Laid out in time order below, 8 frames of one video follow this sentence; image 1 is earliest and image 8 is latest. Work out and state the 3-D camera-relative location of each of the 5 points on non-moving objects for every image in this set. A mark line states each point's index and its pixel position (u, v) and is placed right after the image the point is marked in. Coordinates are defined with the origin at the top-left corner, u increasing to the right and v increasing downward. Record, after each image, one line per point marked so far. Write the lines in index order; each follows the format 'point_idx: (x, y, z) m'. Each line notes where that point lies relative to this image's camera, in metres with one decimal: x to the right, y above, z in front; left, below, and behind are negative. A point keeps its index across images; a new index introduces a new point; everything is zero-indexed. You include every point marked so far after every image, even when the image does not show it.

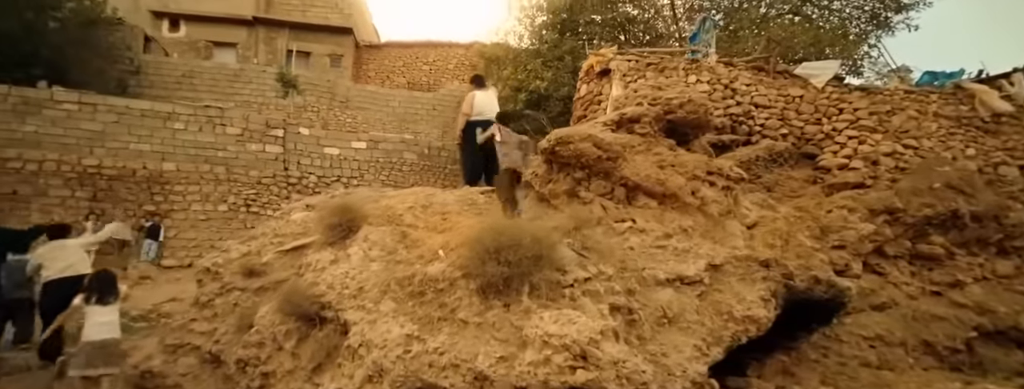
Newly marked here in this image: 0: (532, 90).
0: (+0.3, +2.1, +10.6) m
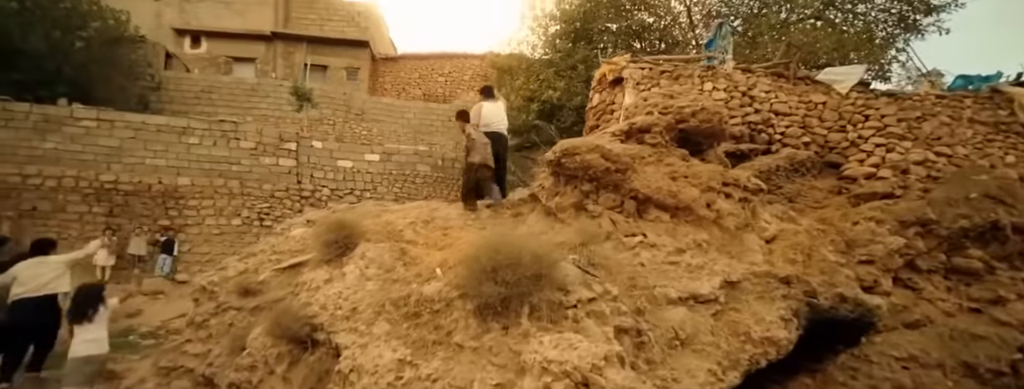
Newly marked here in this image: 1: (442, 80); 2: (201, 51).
0: (+0.6, +1.9, +10.5) m
1: (-2.0, +3.3, +15.3) m
2: (-8.8, +4.1, +14.7) m
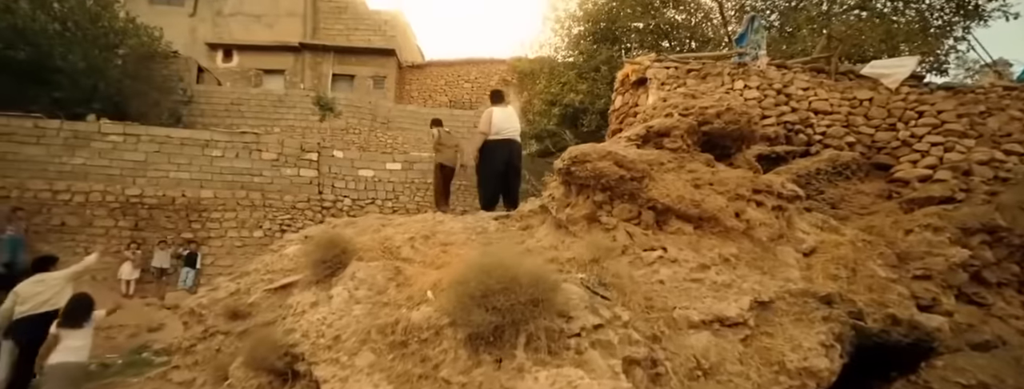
0: (+1.0, +1.8, +10.1) m
1: (-1.3, +3.1, +15.2) m
2: (-8.1, +3.8, +15.0) m
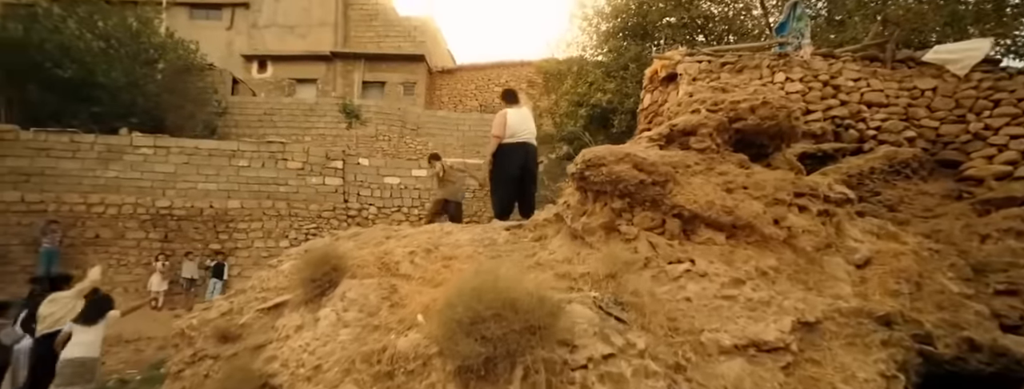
0: (+1.5, +1.7, +9.7) m
1: (-0.4, +3.0, +14.9) m
2: (-7.2, +3.5, +15.2) m
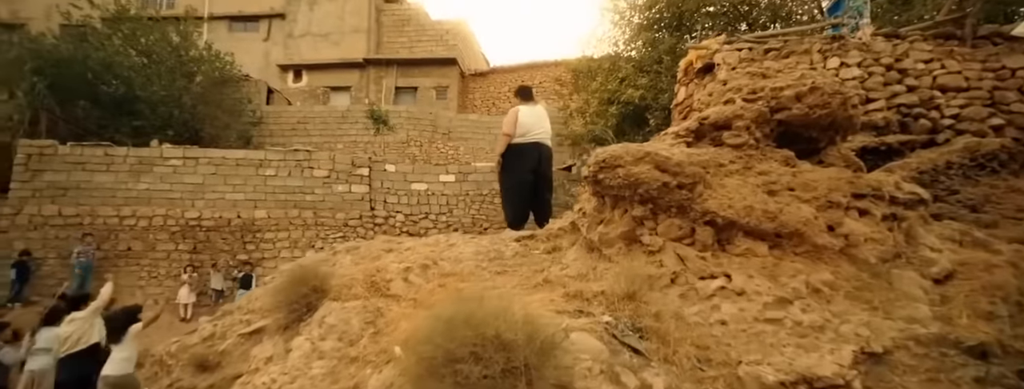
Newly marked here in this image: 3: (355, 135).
0: (+2.0, +1.6, +9.2) m
1: (+0.5, +2.9, +14.5) m
2: (-6.2, +3.3, +15.4) m
3: (-3.7, +1.4, +12.1) m
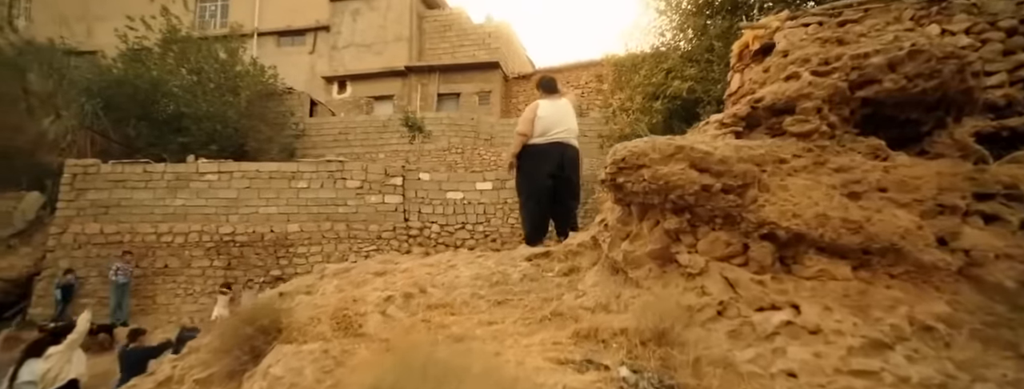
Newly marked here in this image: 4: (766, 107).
0: (+2.6, +1.6, +8.4) m
1: (+1.7, +2.7, +13.9) m
2: (-4.9, +2.9, +15.5) m
3: (-2.7, +1.2, +11.9) m
4: (+1.3, +0.4, +2.7) m
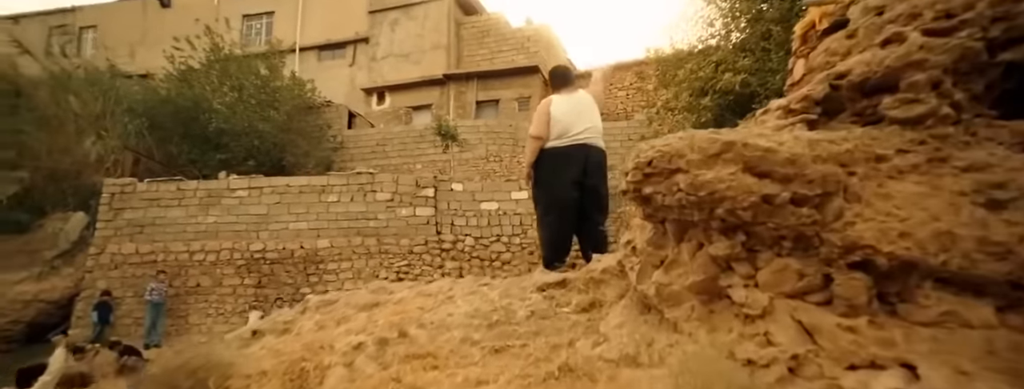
0: (+3.2, +1.5, +7.6) m
1: (+2.7, +2.6, +13.1) m
2: (-3.7, +2.6, +15.4) m
3: (-1.8, +0.9, +11.5) m
4: (+1.3, +0.4, +2.0) m
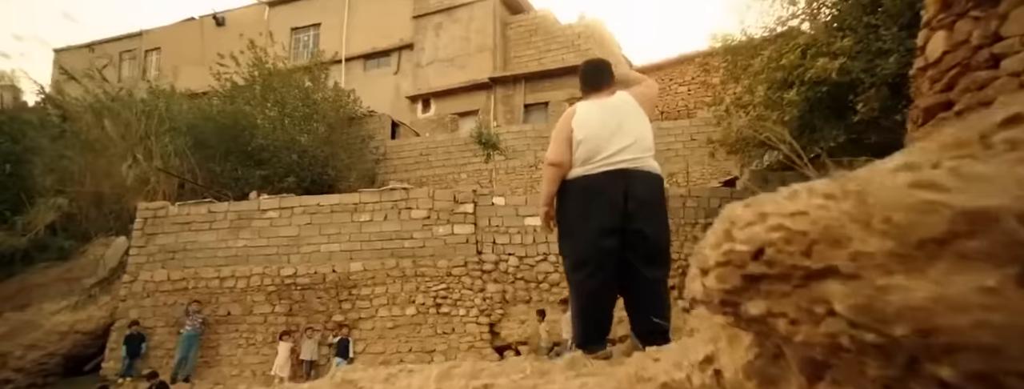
0: (+3.7, +1.4, +6.3) m
1: (+3.9, +2.4, +11.9) m
2: (-2.3, +2.3, +14.9) m
3: (-0.8, +0.7, +10.8) m
4: (+1.3, +0.2, +1.0) m
